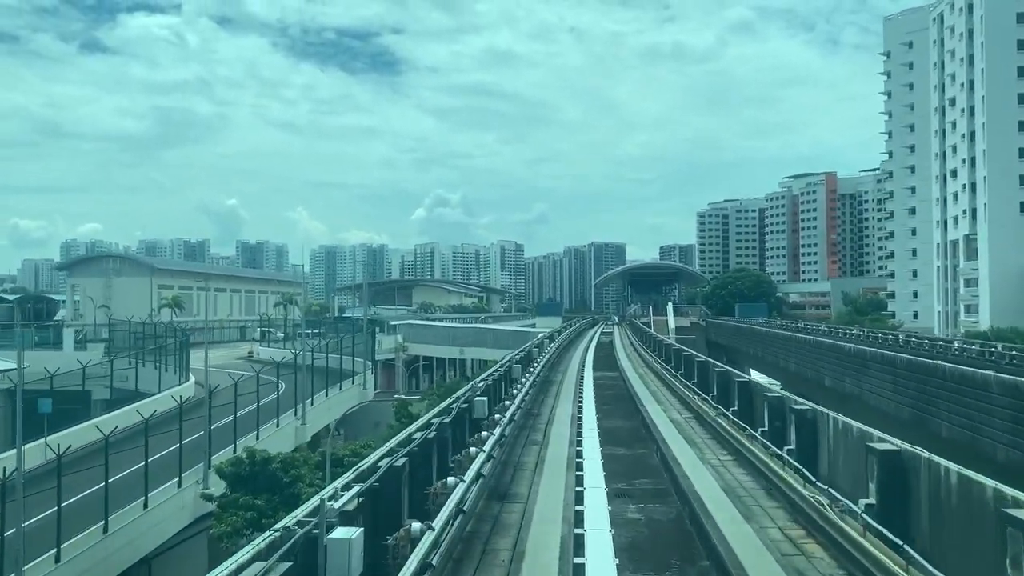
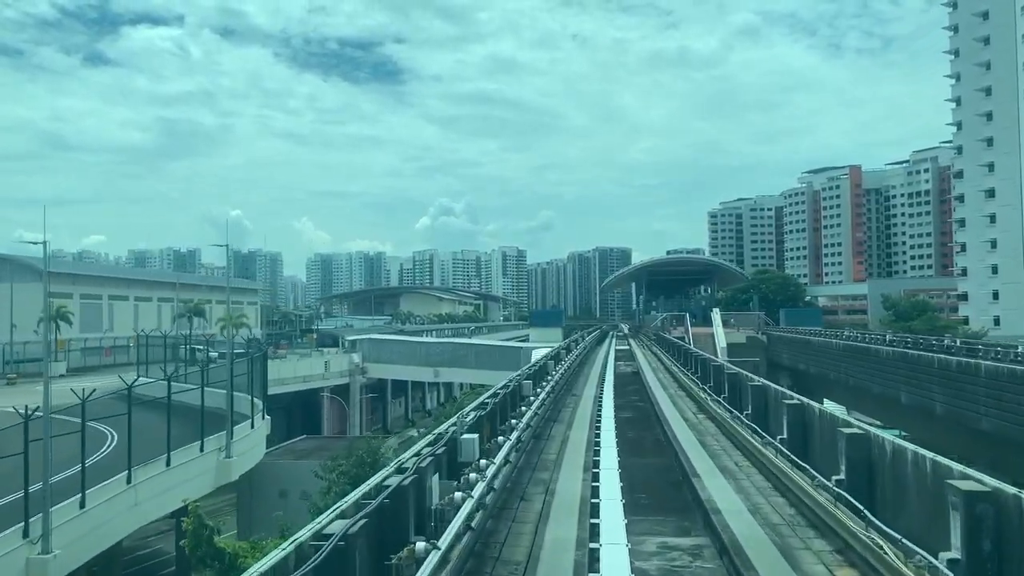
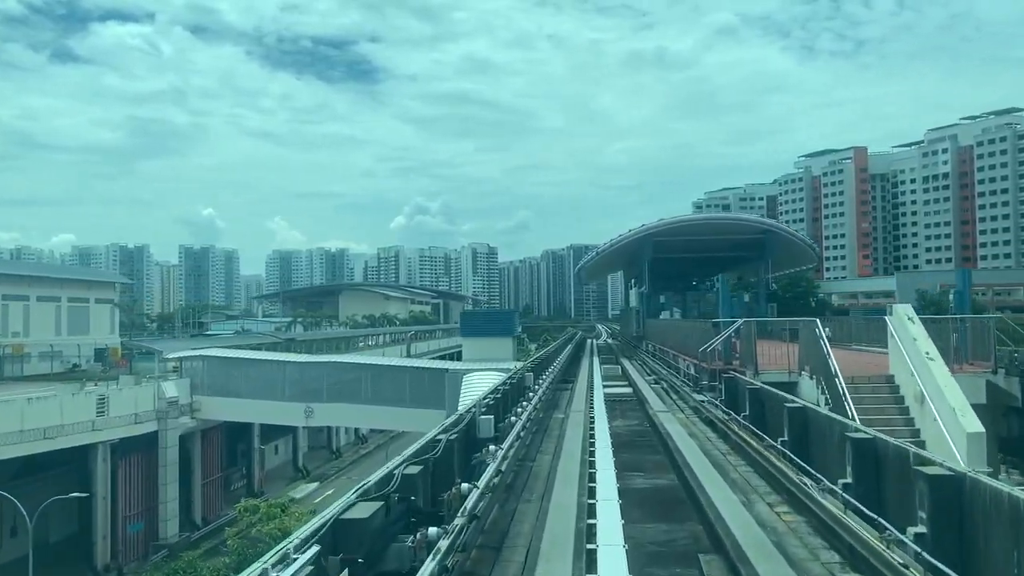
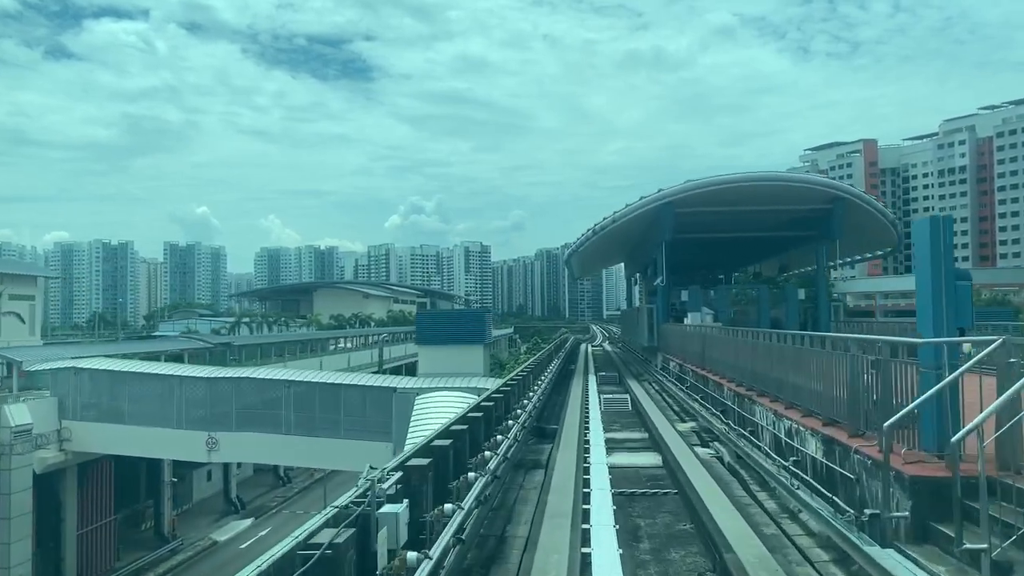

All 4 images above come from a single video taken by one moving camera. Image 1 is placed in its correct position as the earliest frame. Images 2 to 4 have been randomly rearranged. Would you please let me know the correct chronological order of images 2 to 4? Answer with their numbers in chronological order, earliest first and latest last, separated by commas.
2, 3, 4
